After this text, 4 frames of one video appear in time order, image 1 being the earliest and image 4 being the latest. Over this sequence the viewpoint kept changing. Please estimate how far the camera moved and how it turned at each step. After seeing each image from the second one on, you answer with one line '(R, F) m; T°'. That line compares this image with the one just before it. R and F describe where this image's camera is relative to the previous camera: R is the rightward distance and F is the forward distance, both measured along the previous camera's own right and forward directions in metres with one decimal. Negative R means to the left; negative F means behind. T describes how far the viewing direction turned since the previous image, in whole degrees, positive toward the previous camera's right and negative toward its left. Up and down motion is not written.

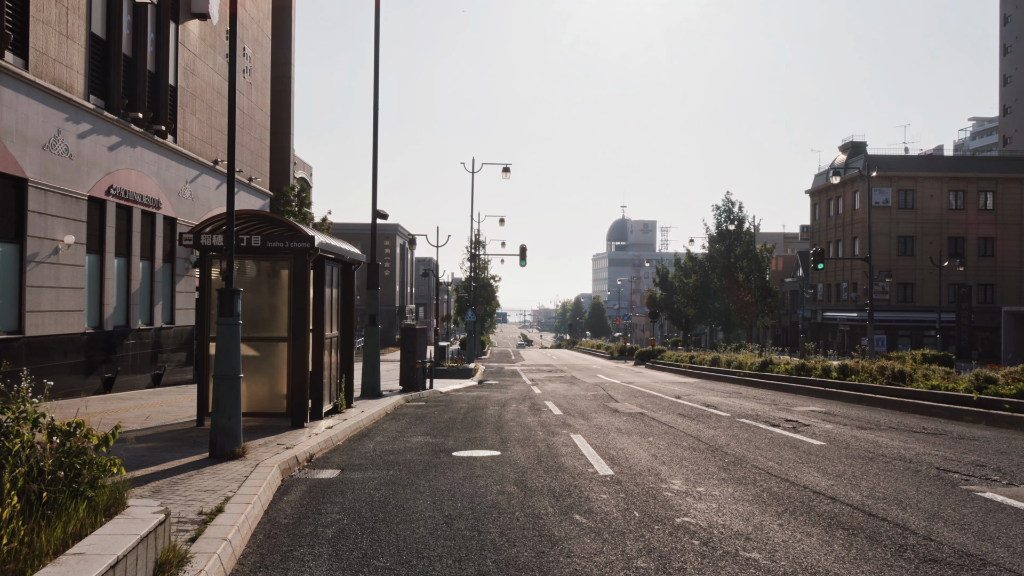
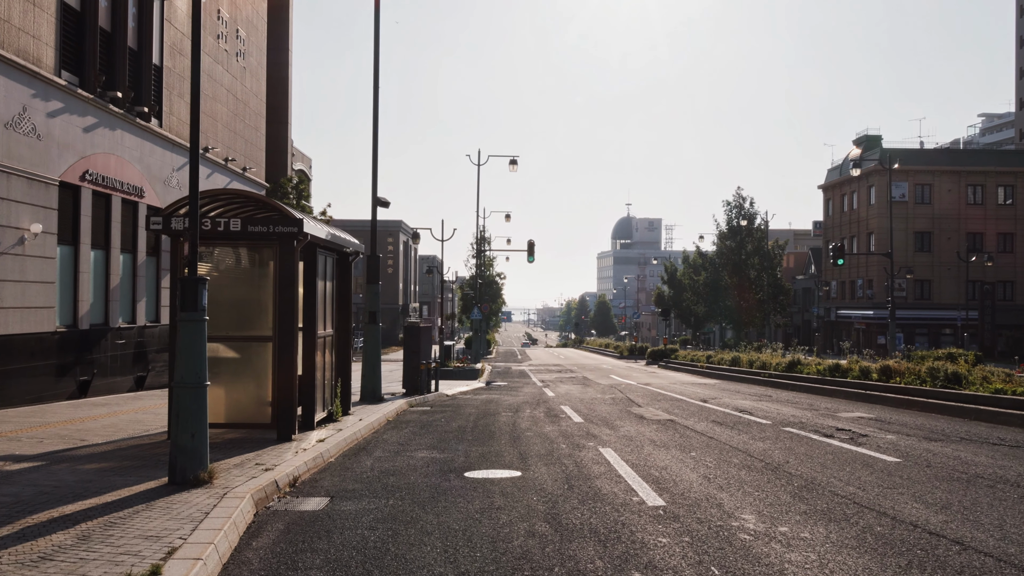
(-0.2, +1.5) m; 0°
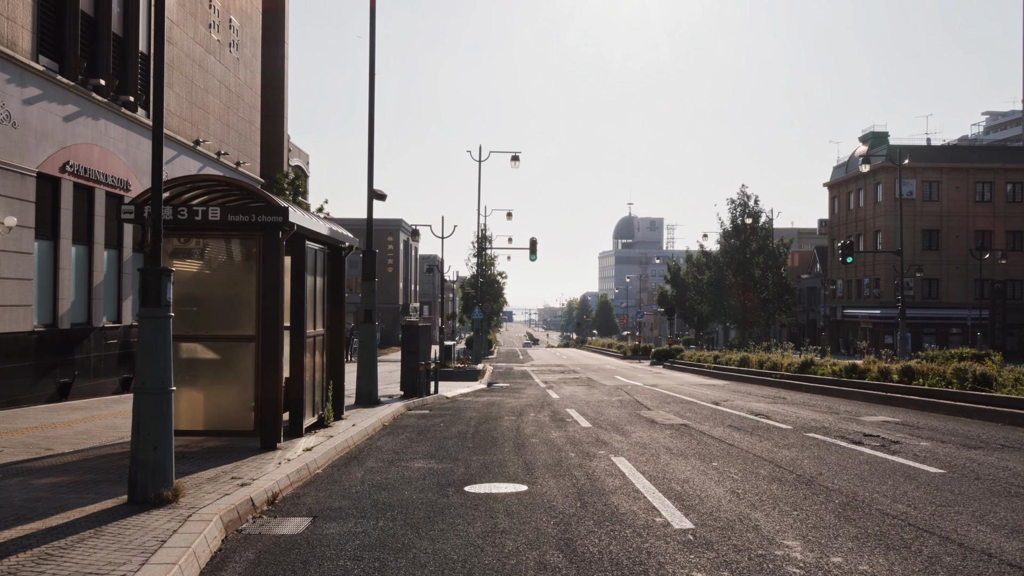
(0.0, +0.8) m; 0°
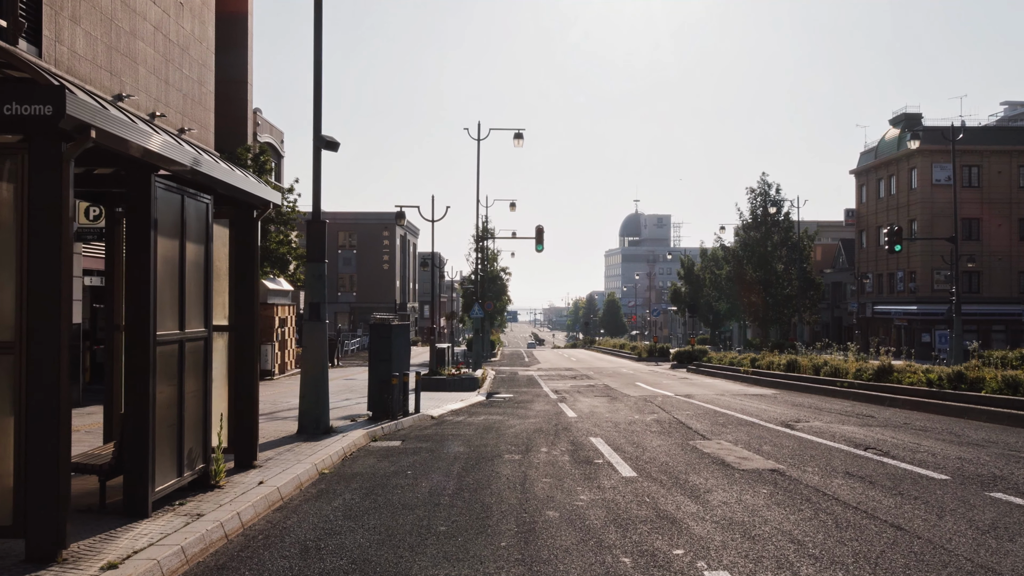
(0.0, +4.4) m; 0°
